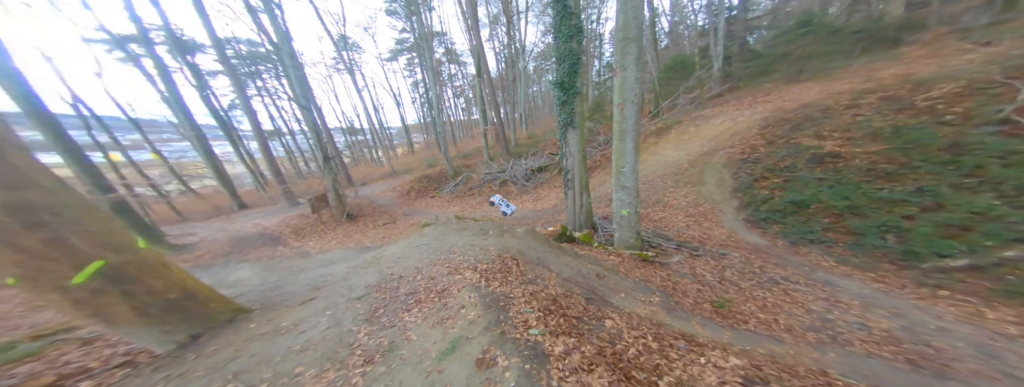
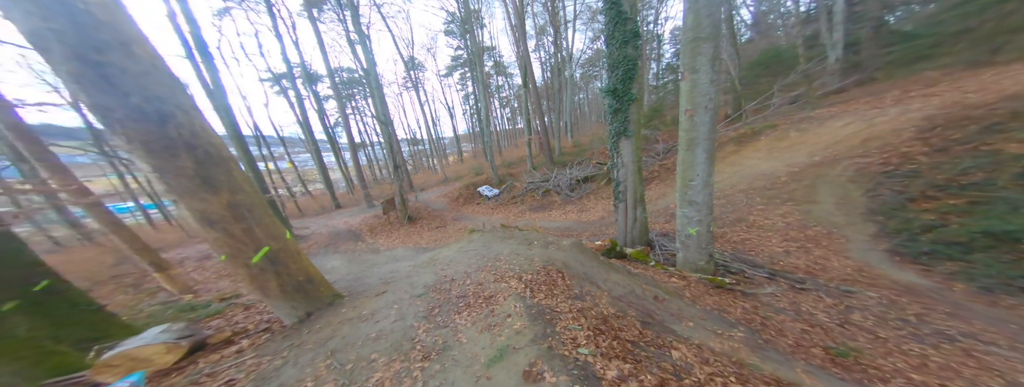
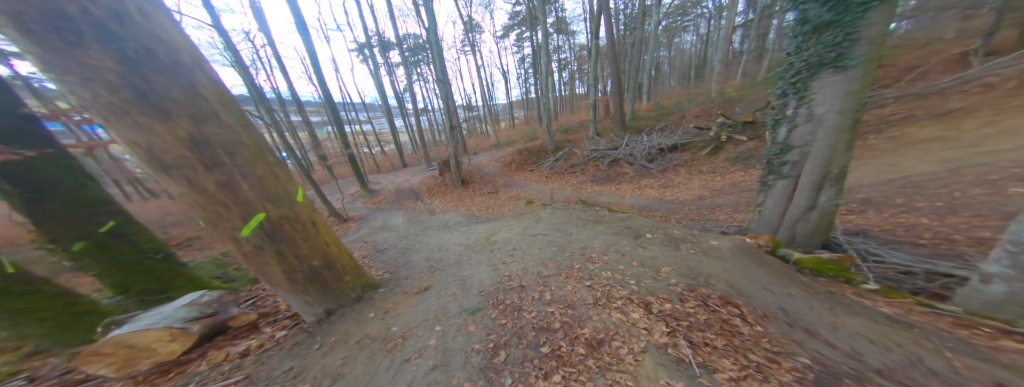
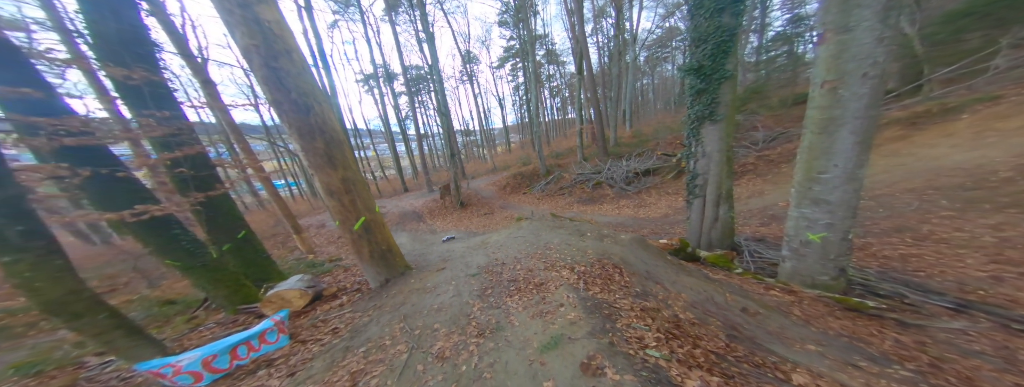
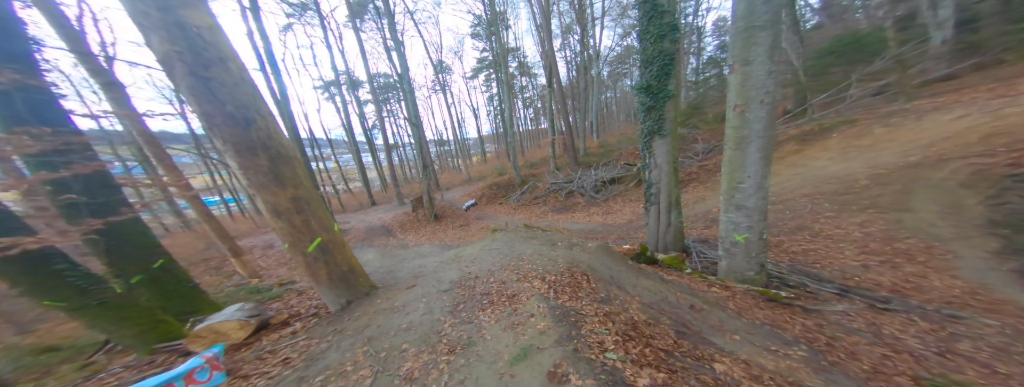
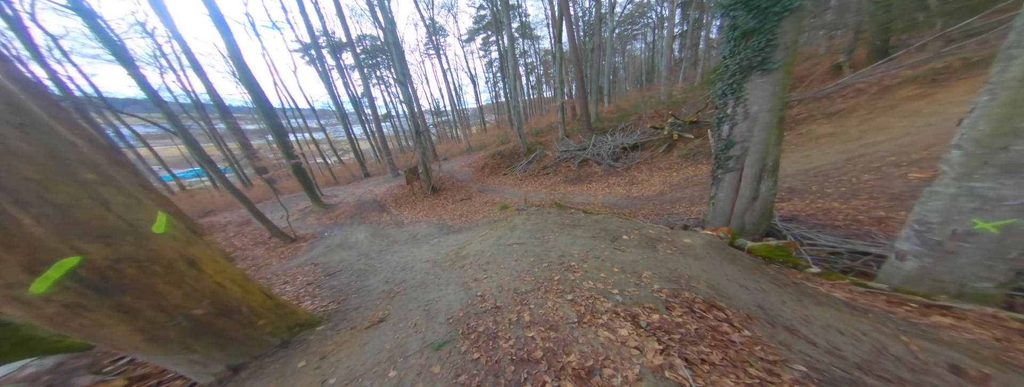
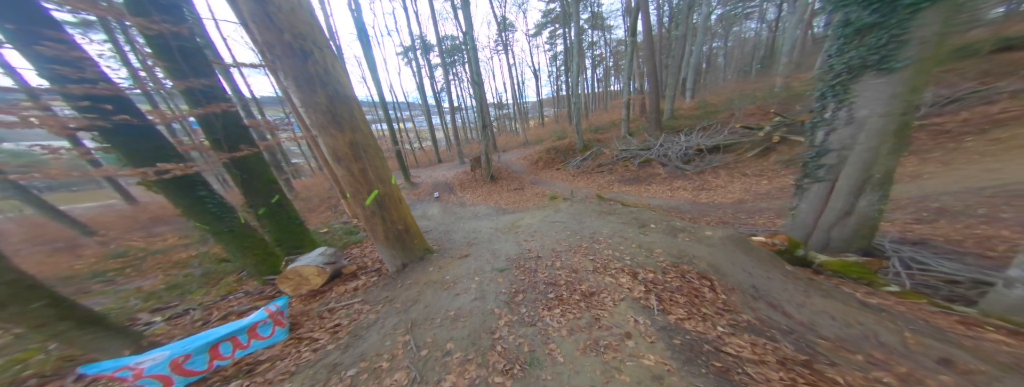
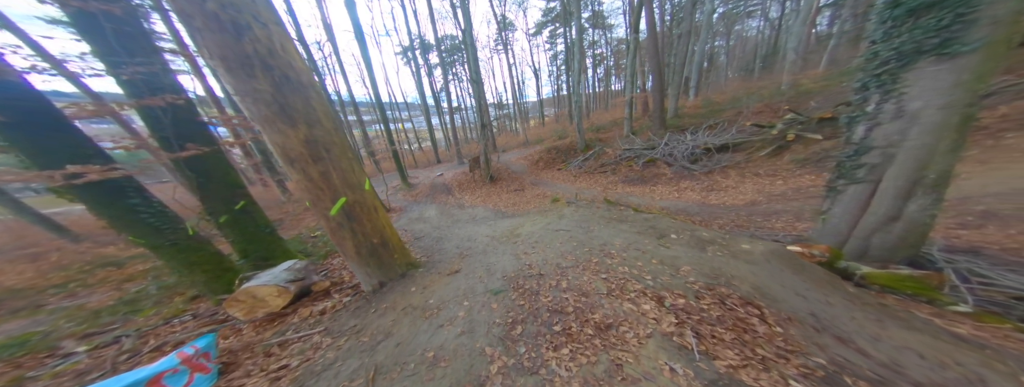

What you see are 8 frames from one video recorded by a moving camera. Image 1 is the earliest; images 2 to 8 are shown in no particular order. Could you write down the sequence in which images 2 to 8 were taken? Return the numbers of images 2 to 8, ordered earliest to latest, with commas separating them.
2, 5, 4, 7, 8, 3, 6
